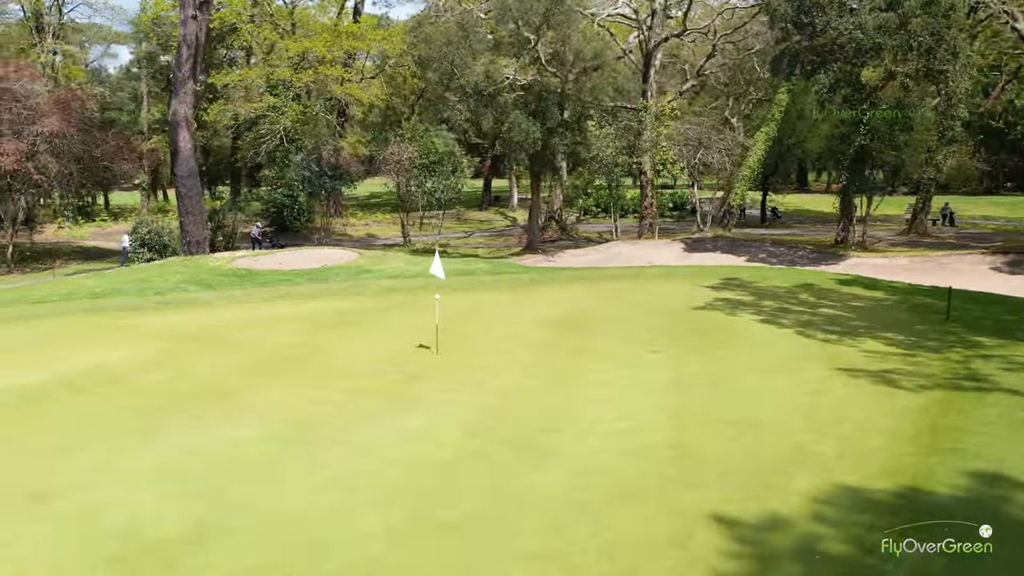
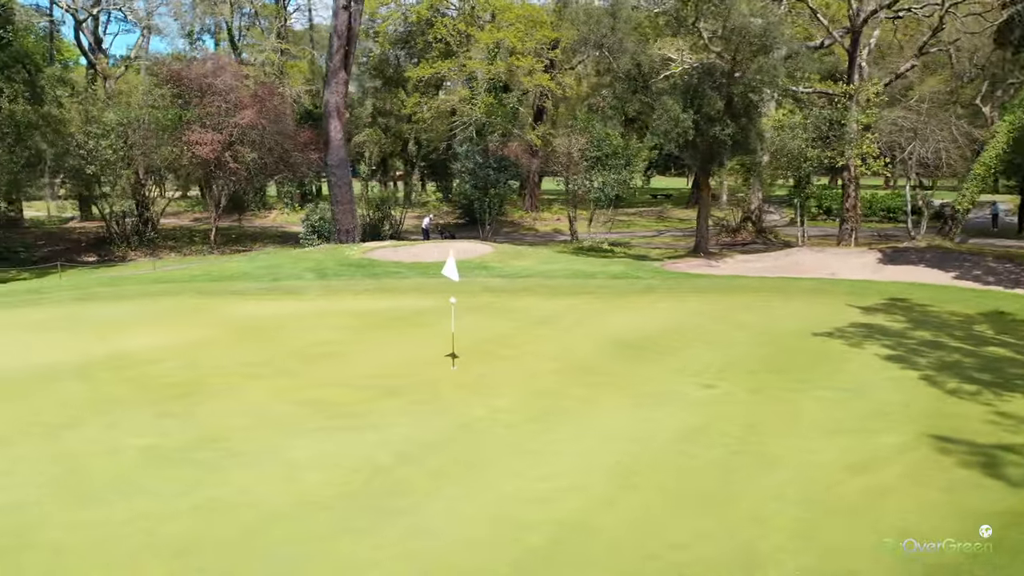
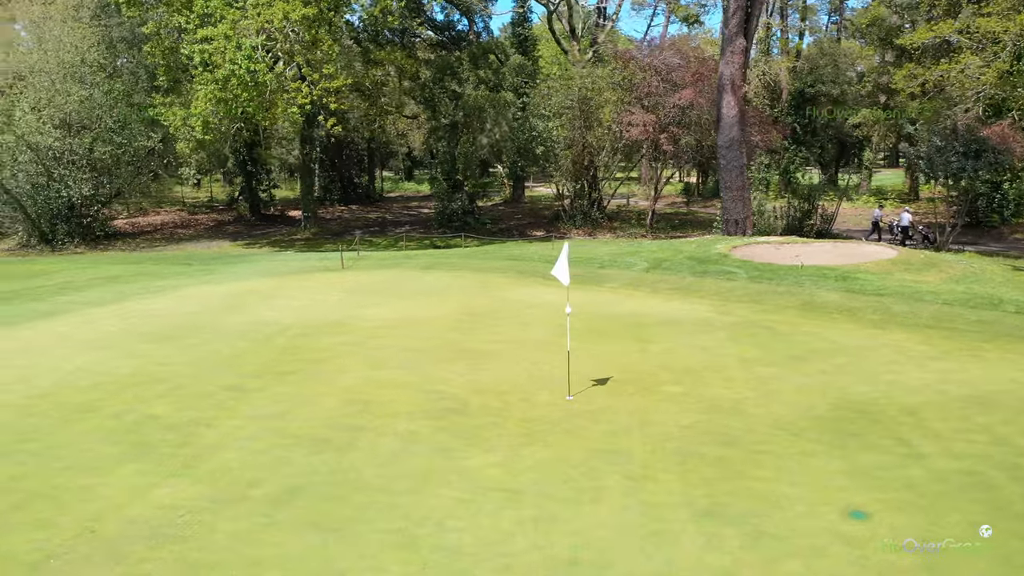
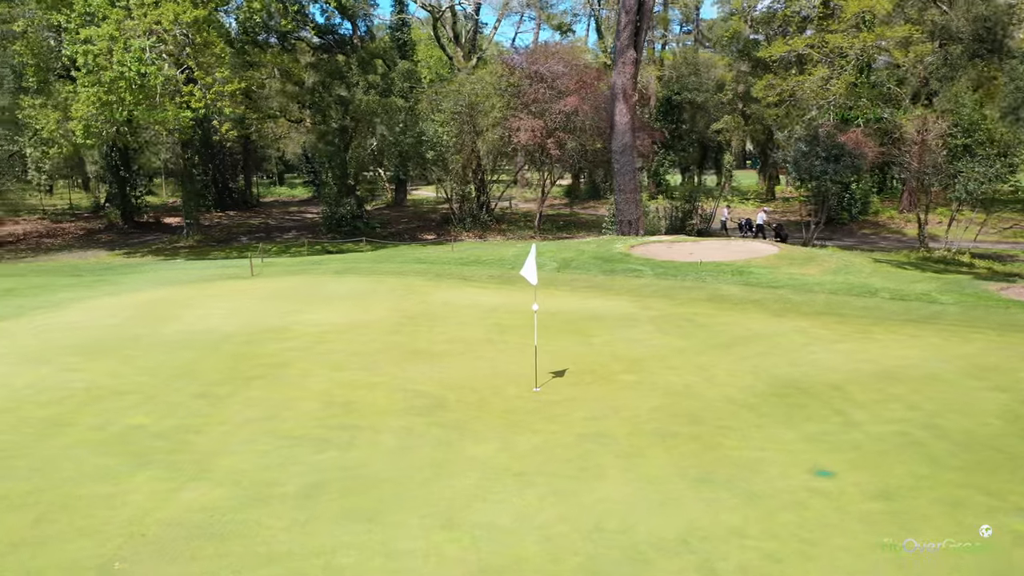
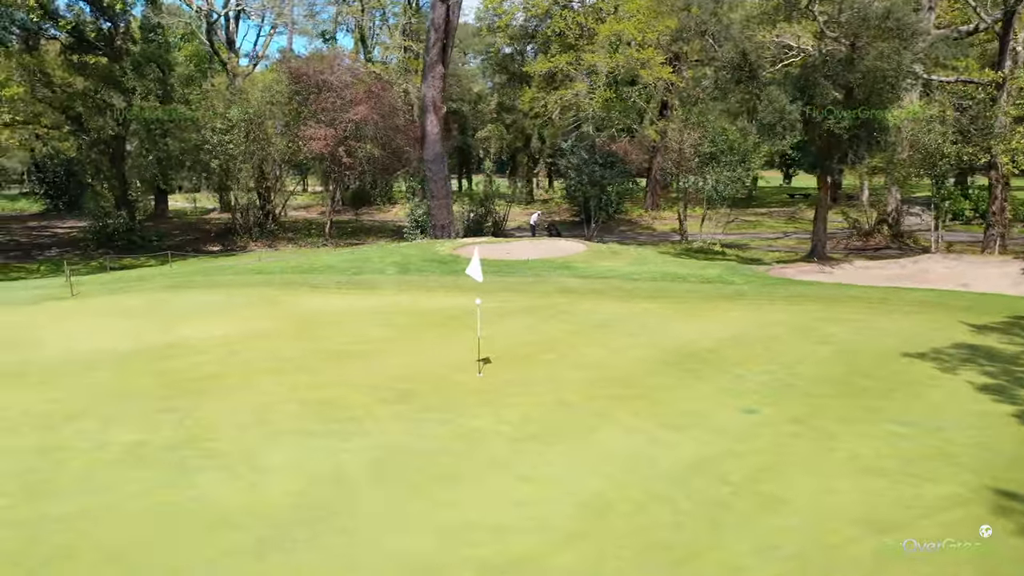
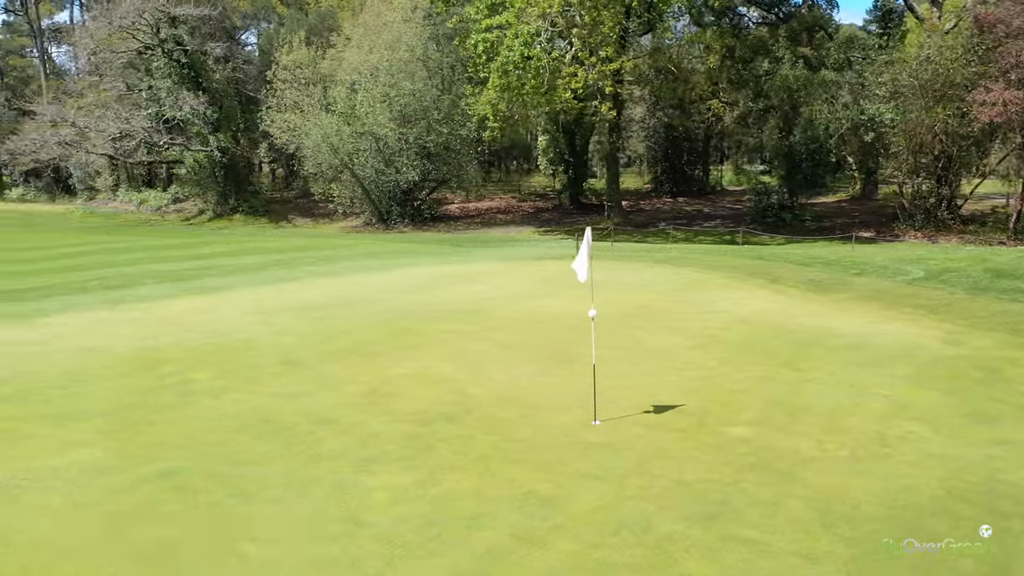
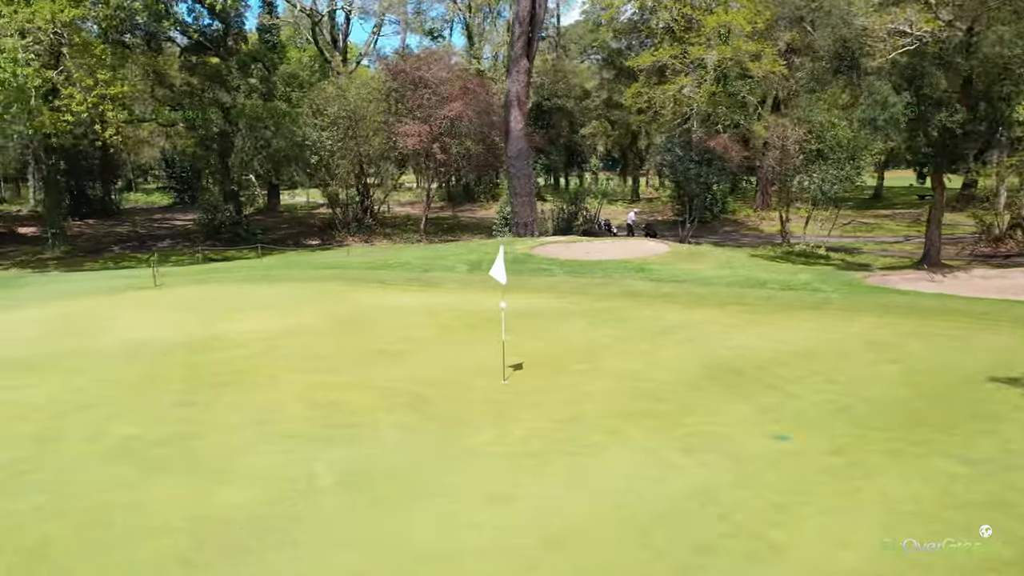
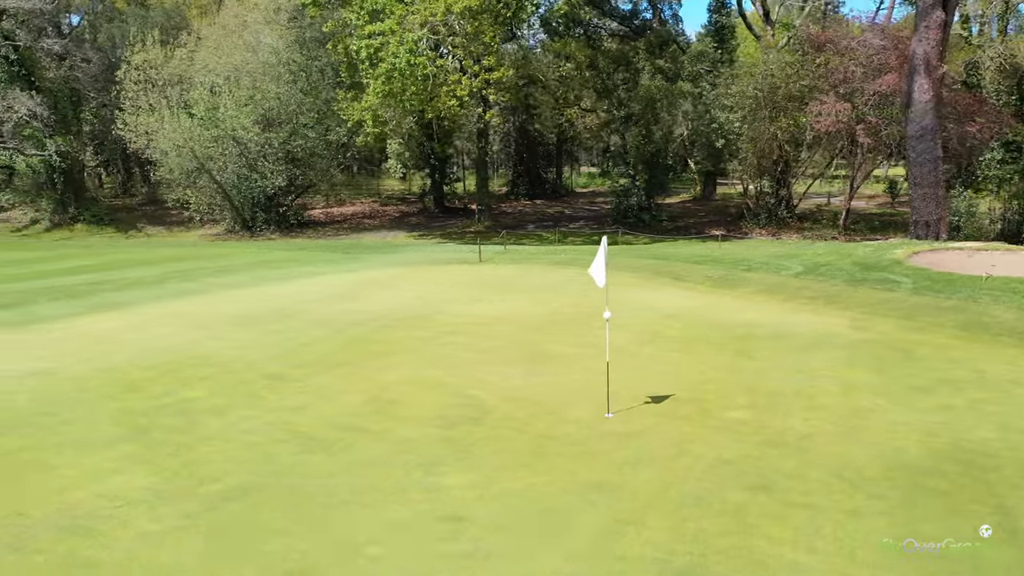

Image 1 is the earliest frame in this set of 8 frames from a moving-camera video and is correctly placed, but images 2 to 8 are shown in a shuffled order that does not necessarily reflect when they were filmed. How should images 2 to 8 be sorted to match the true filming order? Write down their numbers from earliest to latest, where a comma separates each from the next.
2, 5, 7, 4, 3, 8, 6
